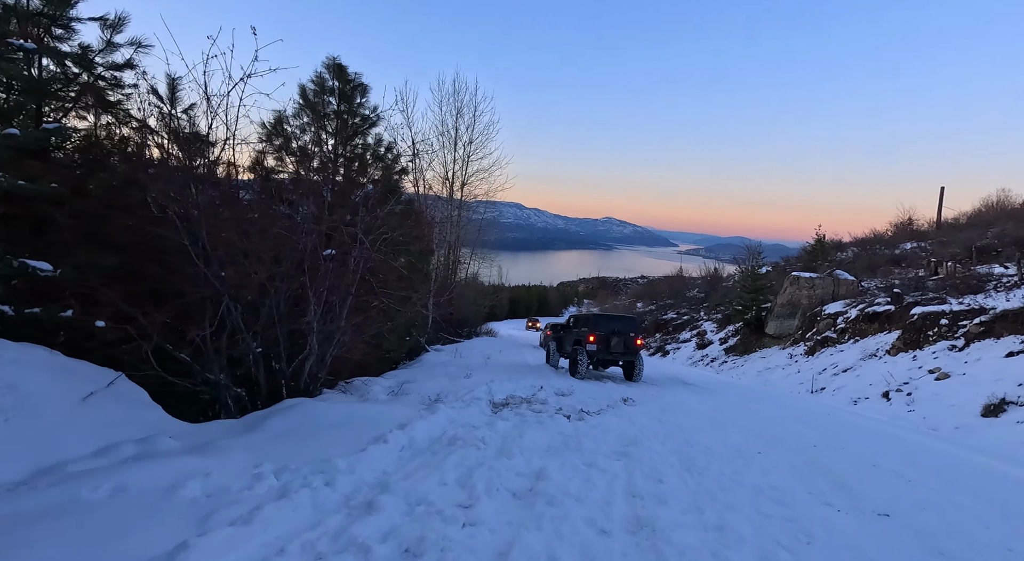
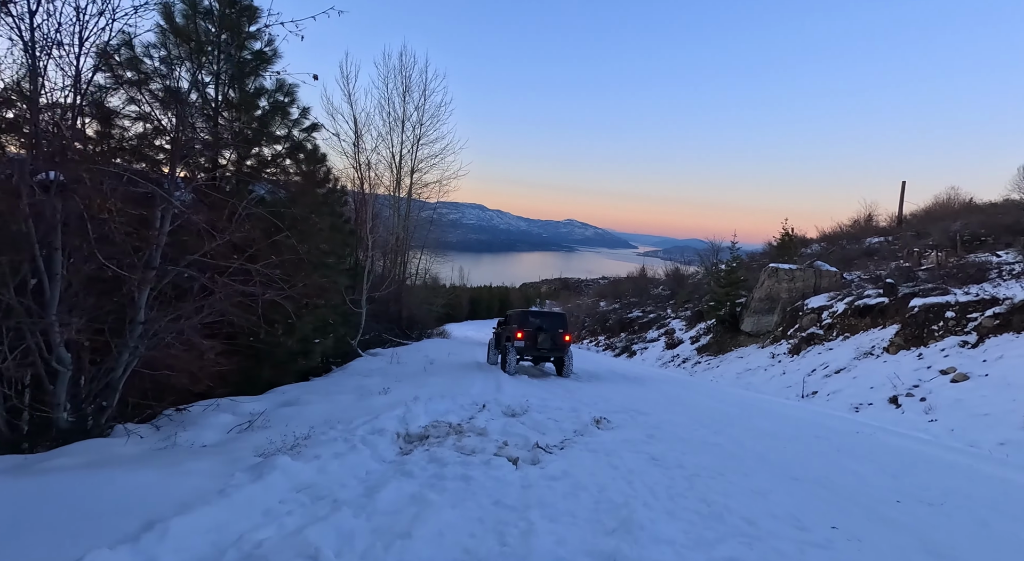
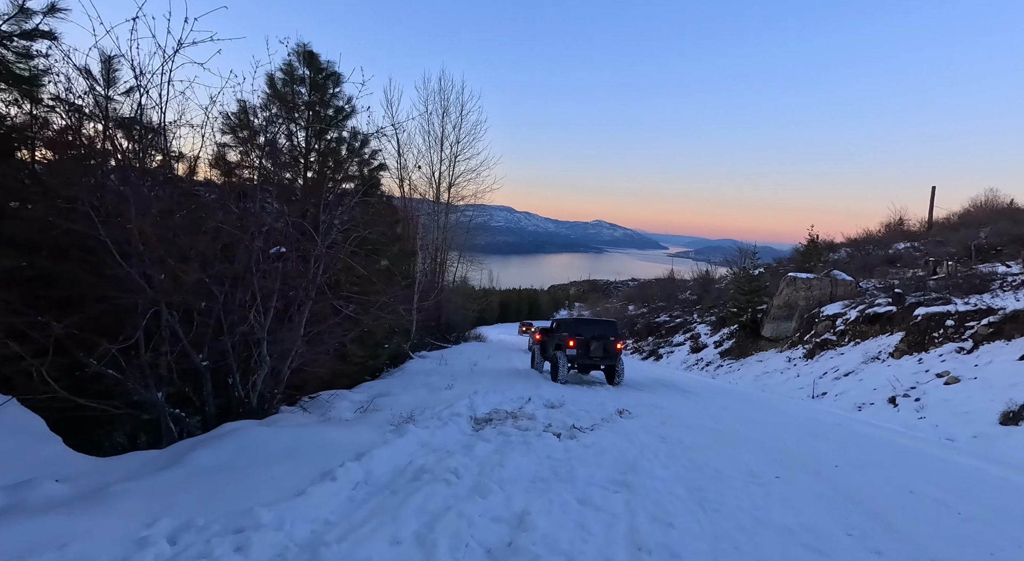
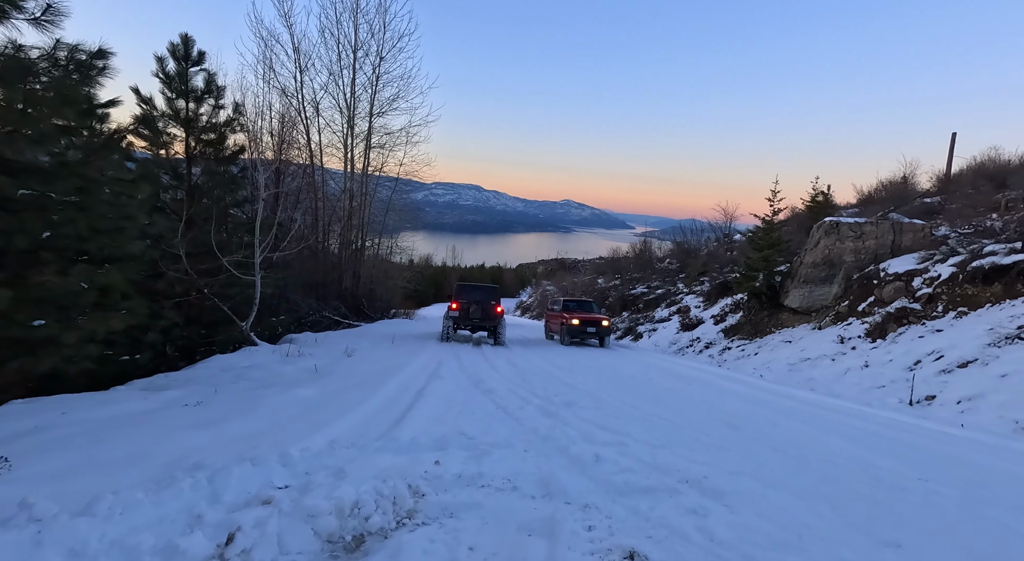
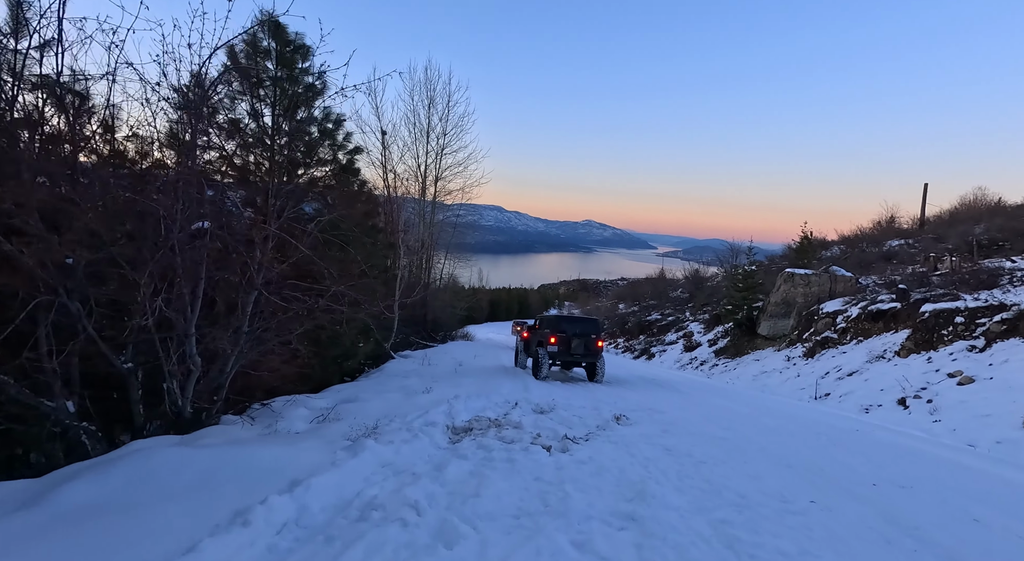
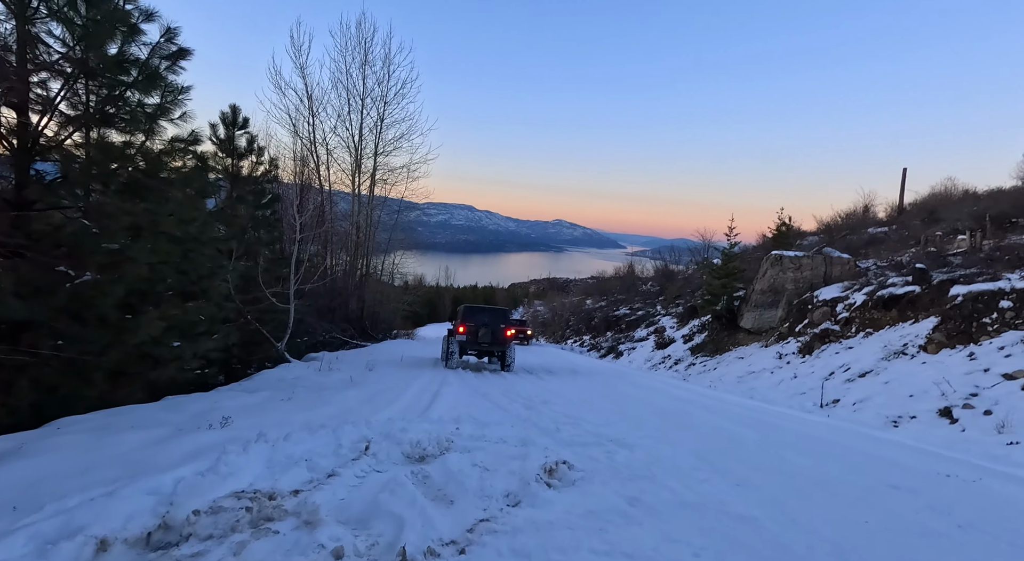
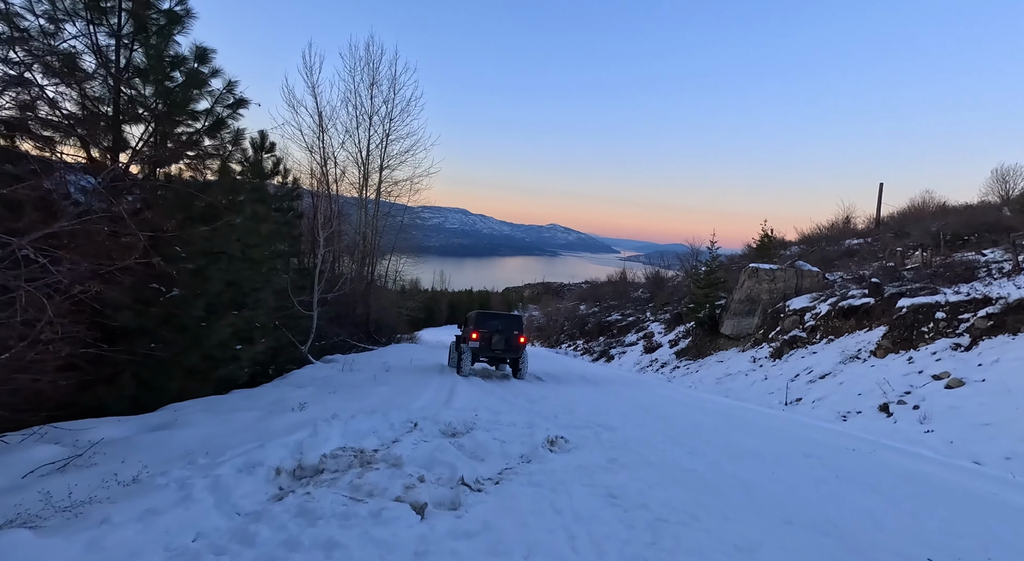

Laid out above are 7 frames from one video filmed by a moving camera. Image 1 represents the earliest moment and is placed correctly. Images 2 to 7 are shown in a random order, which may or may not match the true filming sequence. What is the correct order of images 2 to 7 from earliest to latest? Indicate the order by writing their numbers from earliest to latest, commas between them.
3, 5, 2, 7, 6, 4
